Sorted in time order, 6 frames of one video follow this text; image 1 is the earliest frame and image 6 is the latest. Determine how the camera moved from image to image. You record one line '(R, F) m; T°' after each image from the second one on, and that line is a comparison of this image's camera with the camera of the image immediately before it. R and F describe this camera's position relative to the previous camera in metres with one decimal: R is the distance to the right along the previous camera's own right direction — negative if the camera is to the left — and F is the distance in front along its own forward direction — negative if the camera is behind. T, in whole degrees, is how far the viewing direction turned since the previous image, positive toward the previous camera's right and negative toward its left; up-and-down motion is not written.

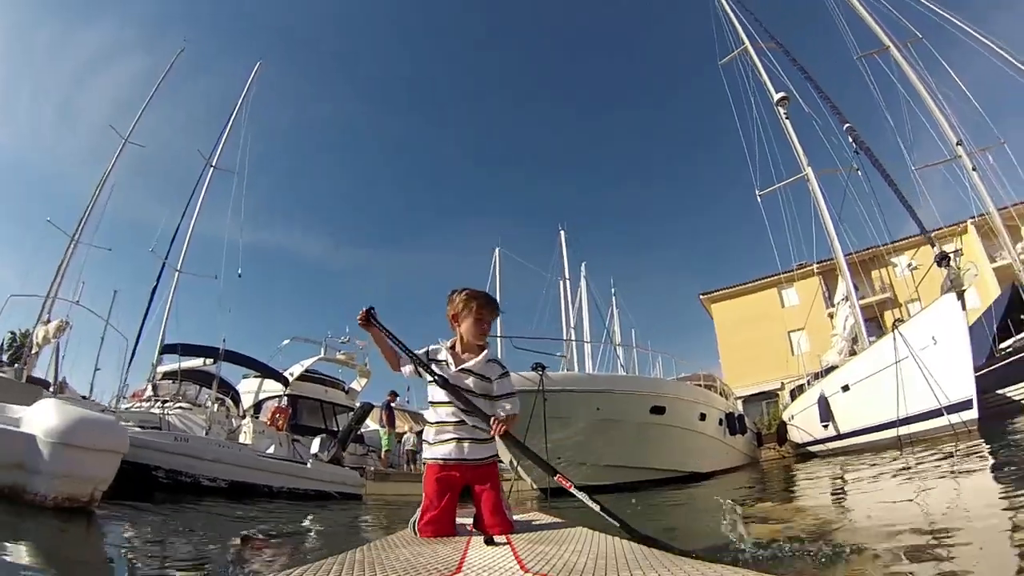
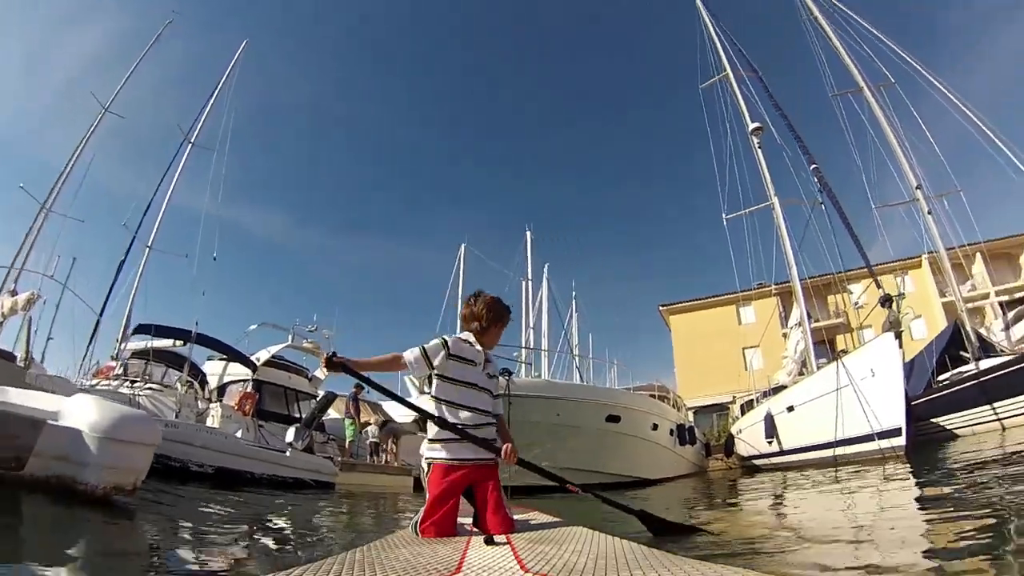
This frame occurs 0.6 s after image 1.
(-0.1, -0.4) m; +3°
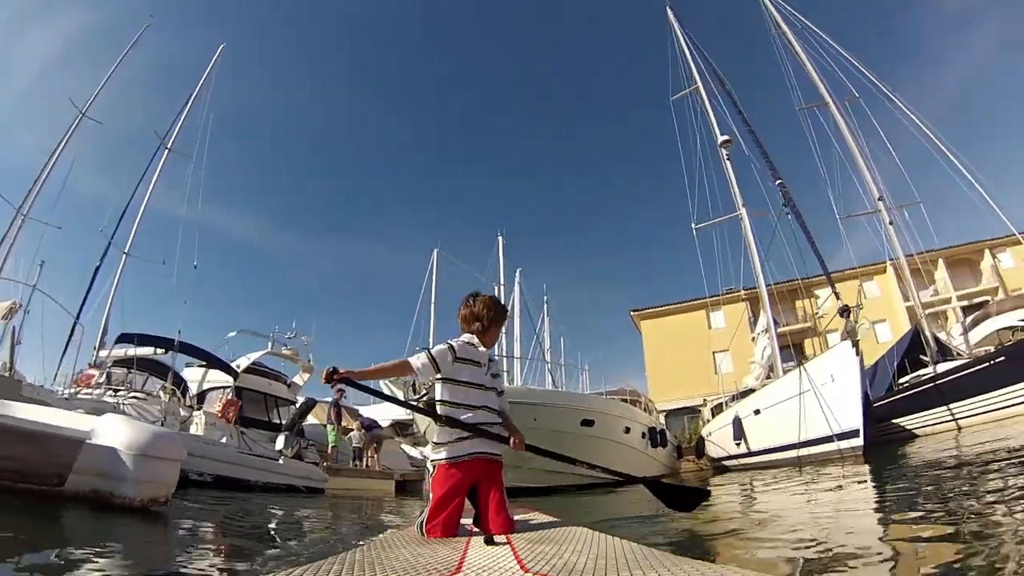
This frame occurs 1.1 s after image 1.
(0.0, -0.4) m; +2°
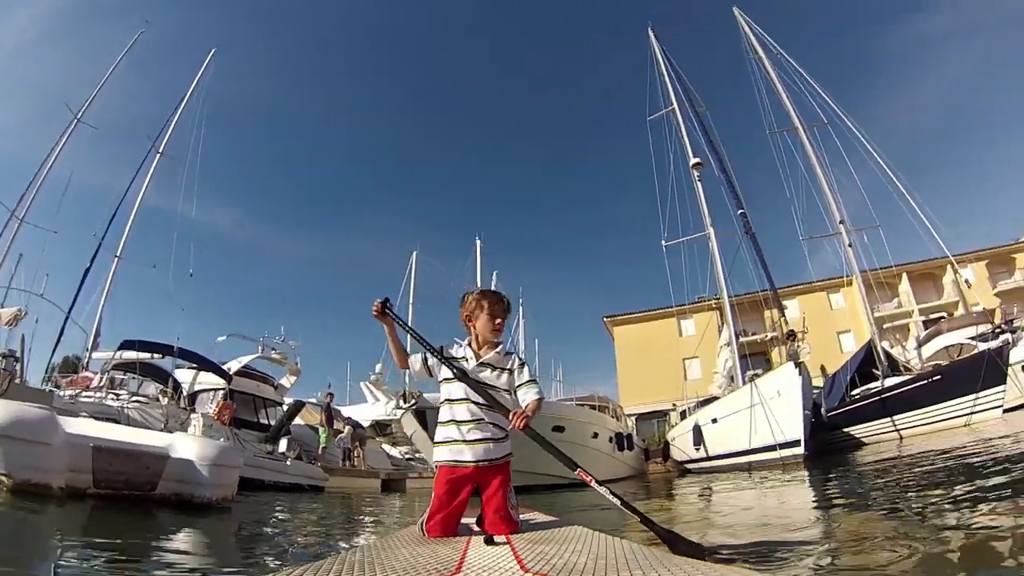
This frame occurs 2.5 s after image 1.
(0.0, -0.9) m; +2°
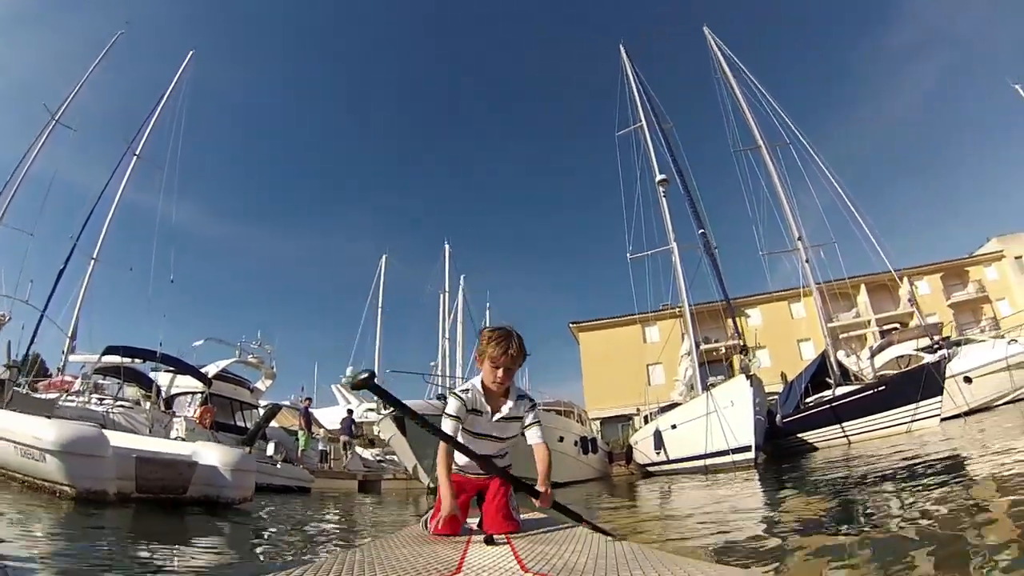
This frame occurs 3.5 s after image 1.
(-0.1, -0.7) m; +3°
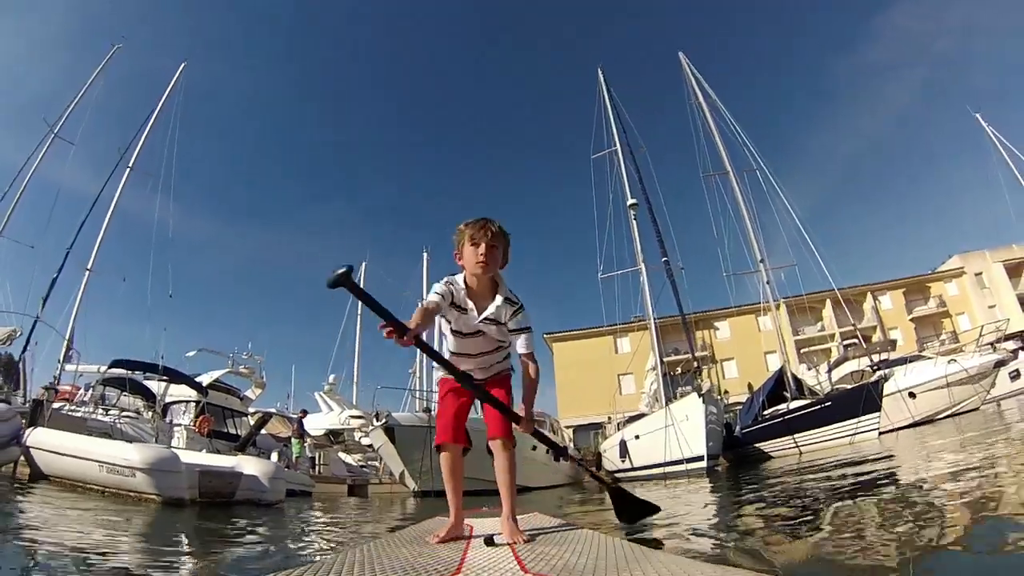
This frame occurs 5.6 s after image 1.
(0.0, -1.2) m; +2°
